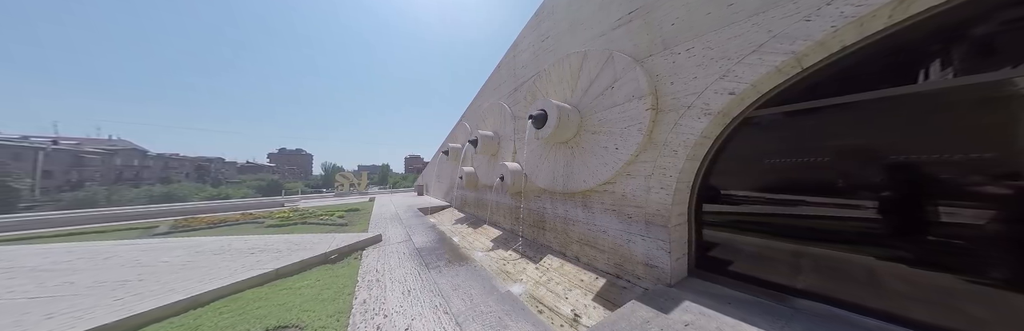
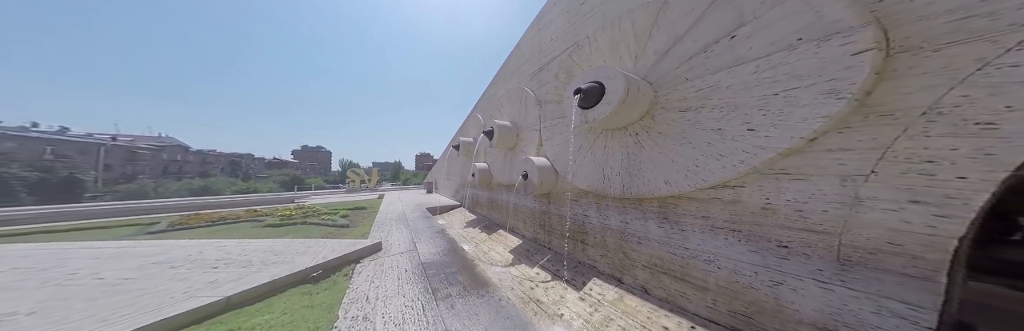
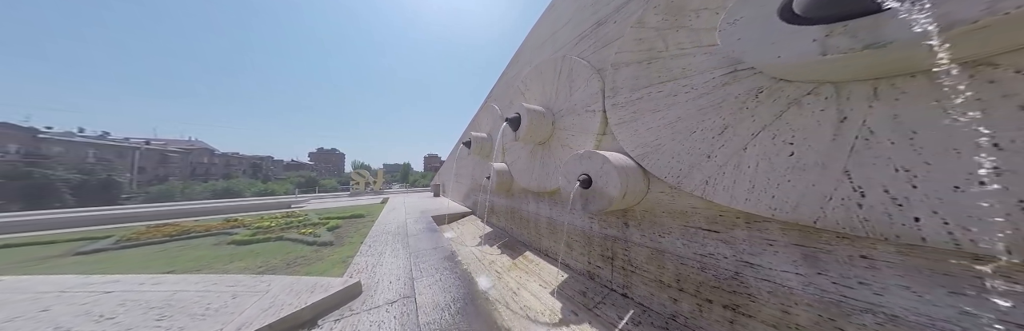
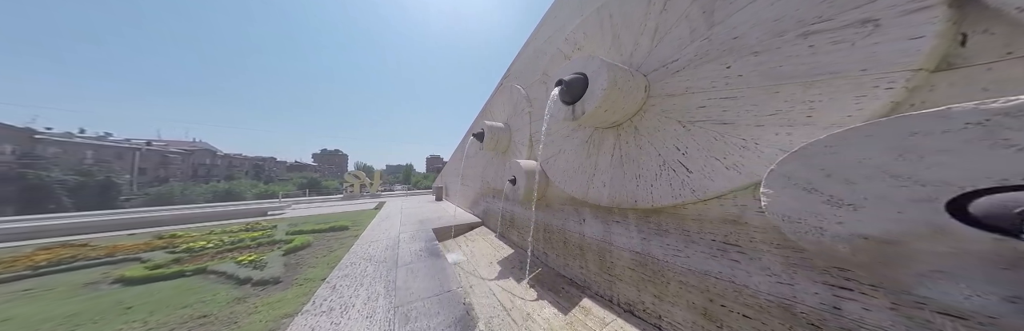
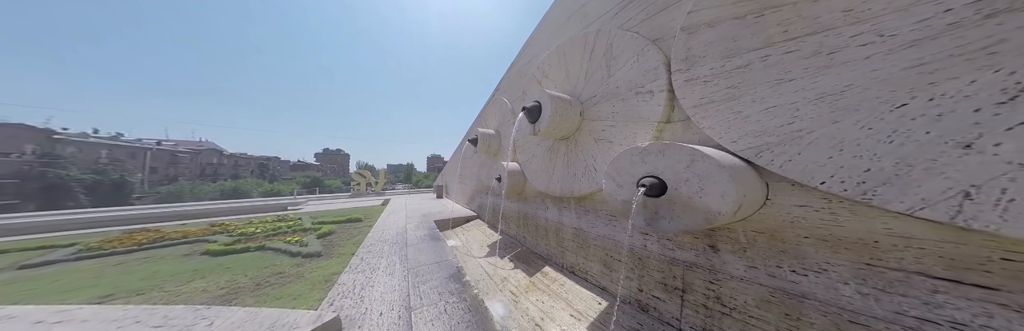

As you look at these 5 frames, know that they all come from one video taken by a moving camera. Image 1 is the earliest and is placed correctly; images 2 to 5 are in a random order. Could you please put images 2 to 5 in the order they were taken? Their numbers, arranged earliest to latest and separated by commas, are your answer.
2, 3, 5, 4
